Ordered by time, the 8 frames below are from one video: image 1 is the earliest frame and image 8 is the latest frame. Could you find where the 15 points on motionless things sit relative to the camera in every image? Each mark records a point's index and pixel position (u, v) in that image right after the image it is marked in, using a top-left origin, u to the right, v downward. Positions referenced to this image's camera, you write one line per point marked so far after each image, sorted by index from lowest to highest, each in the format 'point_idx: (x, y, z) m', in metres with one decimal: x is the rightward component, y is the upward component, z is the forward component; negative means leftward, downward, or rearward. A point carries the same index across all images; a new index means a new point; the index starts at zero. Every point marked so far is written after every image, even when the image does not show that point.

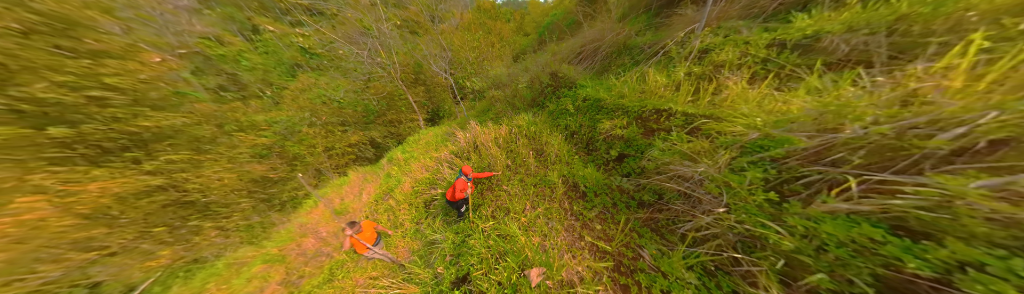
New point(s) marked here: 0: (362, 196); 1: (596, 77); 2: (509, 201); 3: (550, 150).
0: (-6.0, -1.9, +6.1) m
1: (+2.7, +2.4, +5.1) m
2: (0.0, -1.1, +3.0) m
3: (+0.9, -0.1, +3.6) m
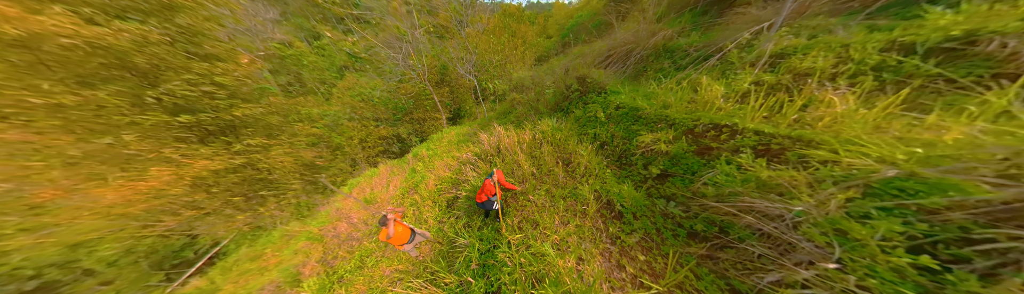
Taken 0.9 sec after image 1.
0: (-5.2, -1.7, +6.6) m
1: (+3.6, +2.0, +4.8) m
2: (+0.4, -1.2, +2.8) m
3: (+1.4, -0.3, +3.4) m
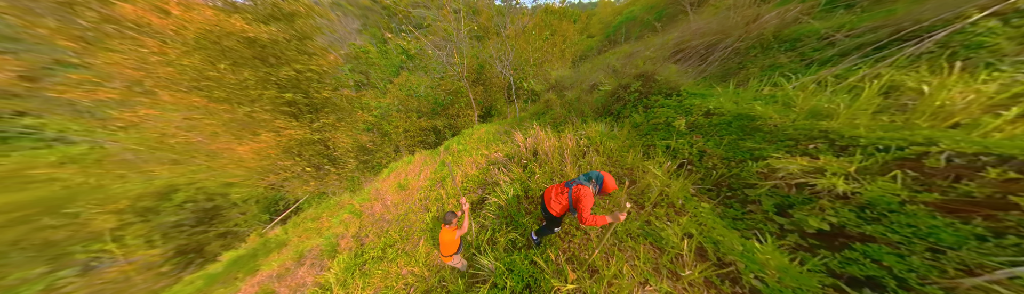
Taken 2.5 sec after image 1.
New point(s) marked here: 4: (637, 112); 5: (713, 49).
0: (-4.0, -1.3, +6.8) m
1: (+4.7, +1.5, +3.5) m
2: (+1.0, -1.4, +2.1) m
3: (+2.2, -0.5, +2.5) m
4: (+3.4, +0.9, +4.1) m
5: (+5.2, +2.4, +4.1) m
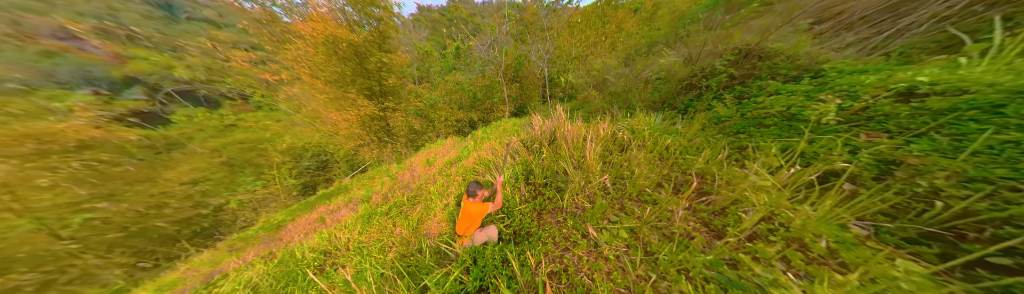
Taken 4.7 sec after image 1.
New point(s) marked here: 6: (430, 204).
0: (-3.1, -0.4, +7.0) m
1: (+5.0, +1.2, +1.8) m
2: (+0.7, -1.0, +1.4) m
3: (+2.0, -0.4, +1.4) m
4: (+3.8, +0.8, +2.7) m
5: (+5.7, +2.0, +2.3) m
6: (-1.9, -1.4, +3.6) m
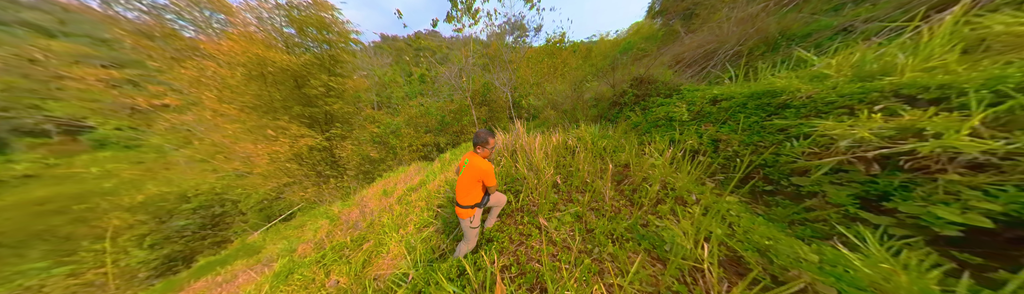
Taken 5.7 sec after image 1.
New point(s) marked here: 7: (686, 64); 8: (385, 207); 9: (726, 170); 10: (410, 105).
0: (-4.5, -1.4, +6.2) m
1: (+4.3, +1.4, +3.1) m
2: (+0.3, -1.0, +1.4) m
3: (+1.6, -0.3, +1.8) m
4: (+2.9, +0.8, +3.6) m
5: (+4.8, +2.2, +3.7) m
6: (-2.6, -1.8, +3.1) m
7: (+4.7, +2.2, +4.1) m
8: (-3.6, -1.7, +4.3) m
9: (+2.2, -0.2, +1.6) m
10: (-8.8, +3.6, +12.6) m
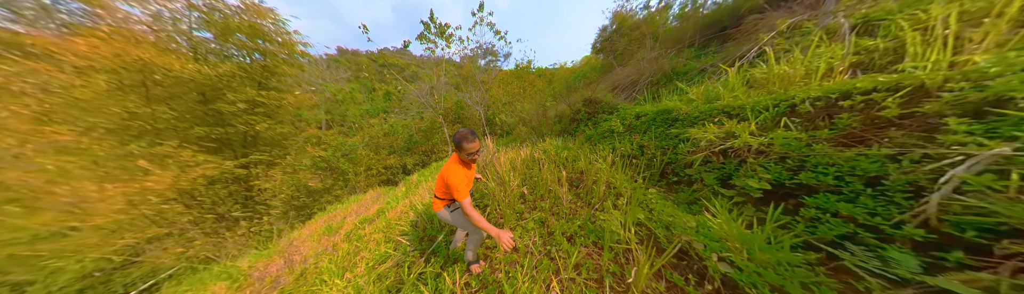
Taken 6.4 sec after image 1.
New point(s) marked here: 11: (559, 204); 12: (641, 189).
0: (-5.5, -2.3, +5.3) m
1: (+3.5, +1.2, +4.0) m
2: (0.0, -1.1, +1.5) m
3: (+1.1, -0.4, +2.1) m
4: (+2.1, +0.6, +4.3) m
5: (+3.8, +2.0, +4.8) m
6: (-3.1, -2.2, +2.5) m
7: (+3.7, +1.9, +5.1) m
8: (-4.3, -2.3, +3.5) m
9: (+1.8, -0.3, +2.1) m
10: (-11.1, +1.8, +11.3) m
11: (+0.6, -0.7, +1.9) m
12: (+1.5, -0.5, +1.8) m
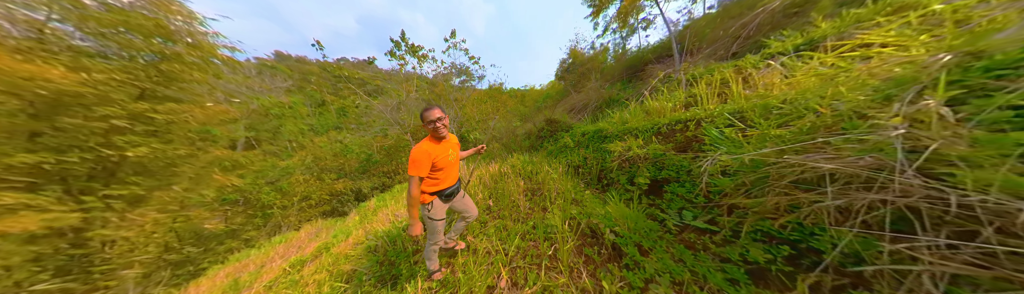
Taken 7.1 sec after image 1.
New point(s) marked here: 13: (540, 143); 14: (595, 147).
0: (-6.4, -2.9, +4.3) m
1: (+2.6, +0.9, +4.9) m
2: (-0.4, -1.3, +1.6) m
3: (+0.6, -0.6, +2.5) m
4: (+1.2, +0.1, +4.9) m
5: (+2.7, +1.5, +5.9) m
6: (-3.6, -2.5, +1.9) m
7: (+2.5, +1.4, +6.1) m
8: (-4.9, -2.7, +2.8) m
9: (+1.3, -0.5, +2.6) m
10: (-13.0, +0.4, +9.7) m
11: (+0.1, -0.9, +2.2) m
12: (+1.0, -0.7, +2.2) m
13: (+0.9, +0.2, +5.5) m
14: (+1.5, 0.0, +2.8) m
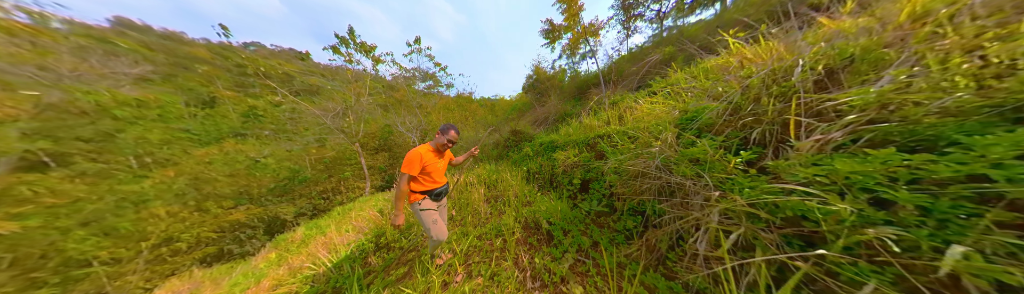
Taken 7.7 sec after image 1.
0: (-6.9, -3.2, +2.7) m
1: (+1.7, +0.6, +5.3) m
2: (-0.5, -1.4, +1.4) m
3: (+0.3, -0.8, +2.5) m
4: (+0.3, -0.2, +4.9) m
5: (+1.7, +1.2, +6.3) m
6: (-3.7, -2.7, +1.0) m
7: (+1.4, +1.0, +6.5) m
8: (-5.1, -2.9, +1.5) m
9: (+0.9, -0.6, +2.7) m
10: (-14.5, -0.4, +6.9) m
11: (-0.1, -1.0, +2.0) m
12: (+0.8, -0.8, +2.3) m
13: (0.0, -0.2, +5.5) m
14: (+1.1, -0.2, +3.0) m
